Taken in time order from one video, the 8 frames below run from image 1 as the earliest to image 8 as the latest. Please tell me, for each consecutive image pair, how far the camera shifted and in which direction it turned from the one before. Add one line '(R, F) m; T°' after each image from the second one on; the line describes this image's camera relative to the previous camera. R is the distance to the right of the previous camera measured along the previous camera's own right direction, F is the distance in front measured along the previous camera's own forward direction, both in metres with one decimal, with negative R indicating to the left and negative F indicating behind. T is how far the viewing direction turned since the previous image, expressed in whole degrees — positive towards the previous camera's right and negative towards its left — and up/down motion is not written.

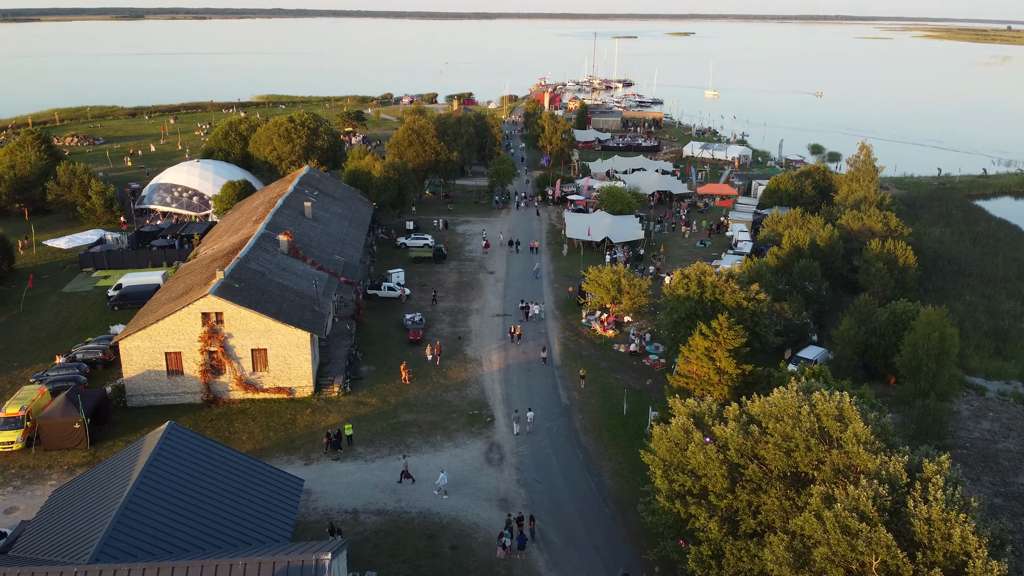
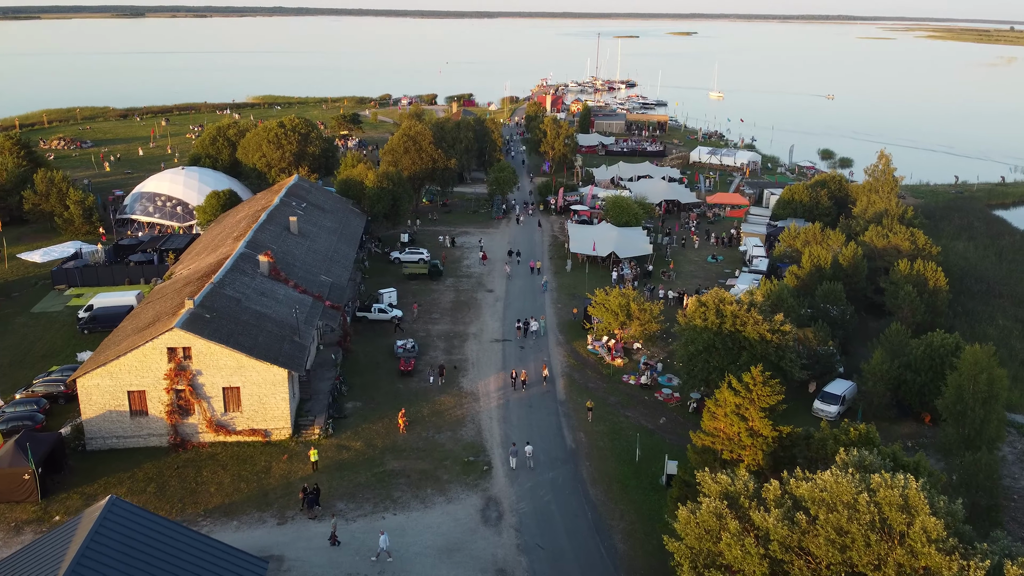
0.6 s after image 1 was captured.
(0.0, +3.2) m; 0°
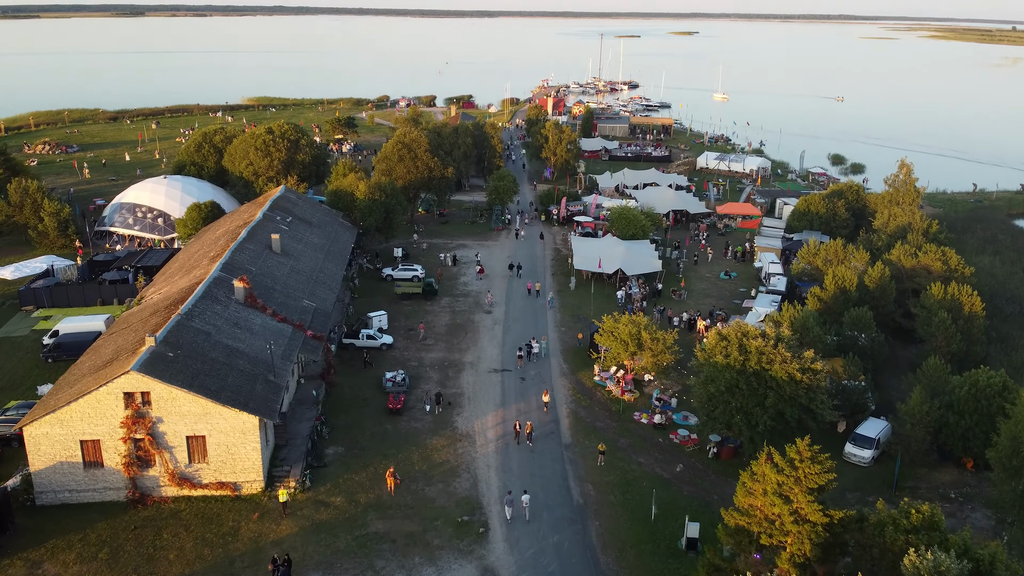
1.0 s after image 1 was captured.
(0.0, +3.3) m; 0°
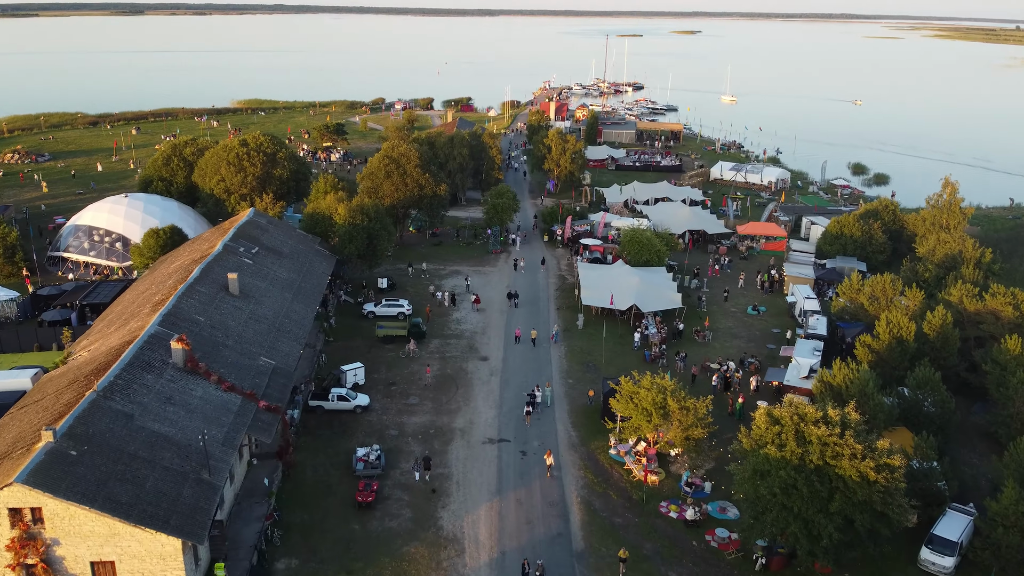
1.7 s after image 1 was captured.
(+0.1, +6.0) m; 0°
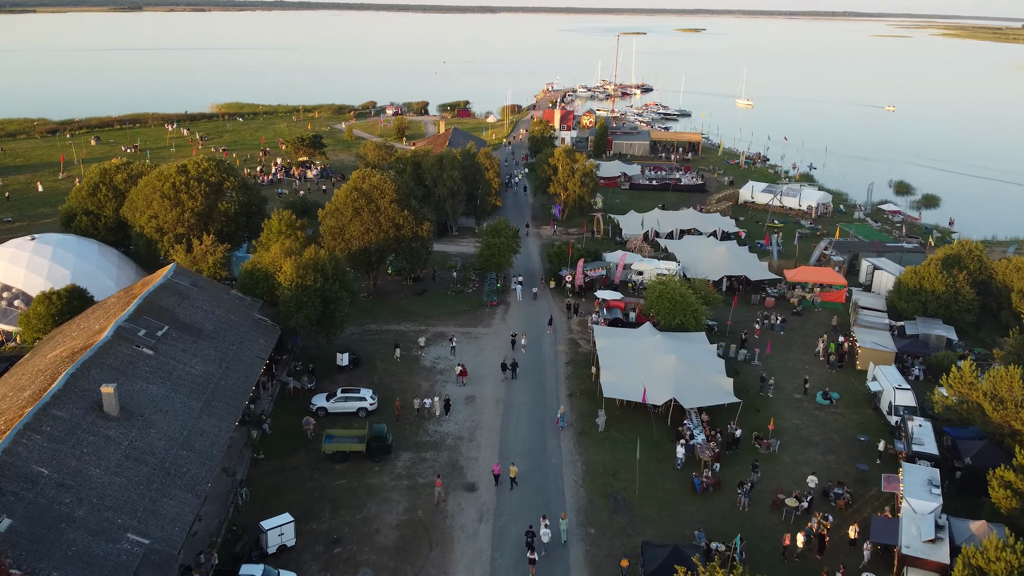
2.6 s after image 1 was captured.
(+0.1, +10.5) m; 0°
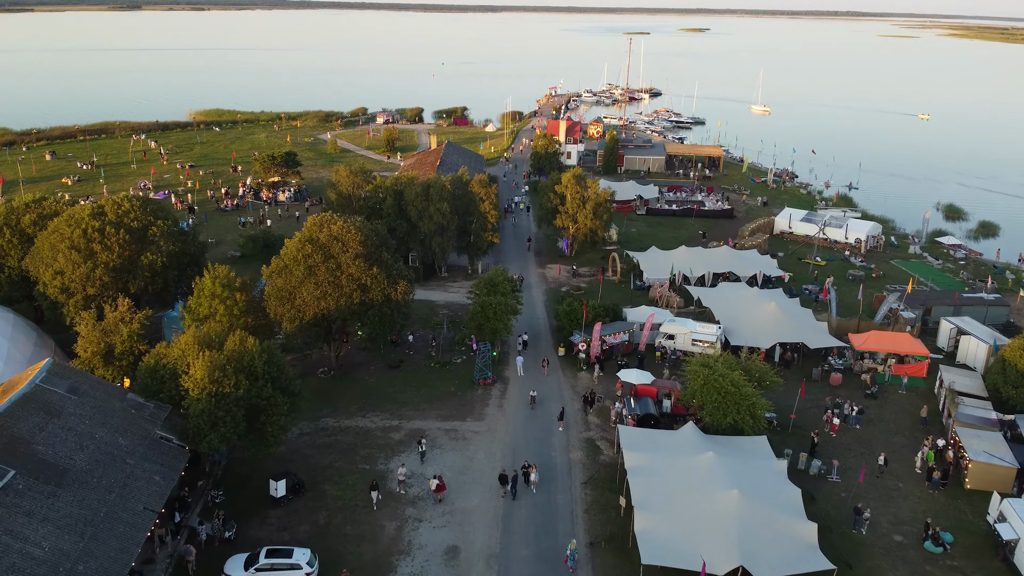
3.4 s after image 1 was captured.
(+0.1, +9.4) m; 0°
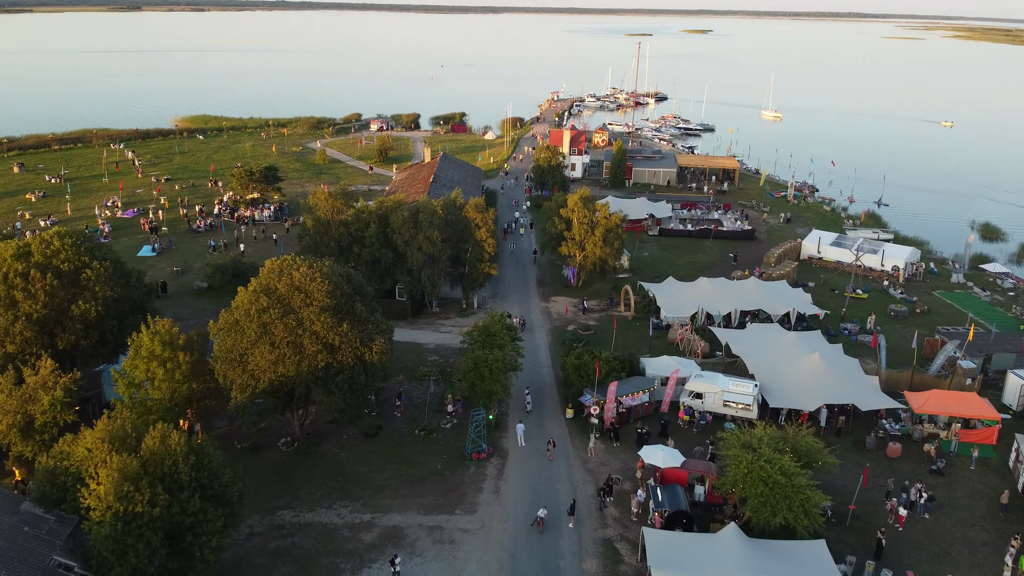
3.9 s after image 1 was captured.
(+0.1, +5.7) m; 0°
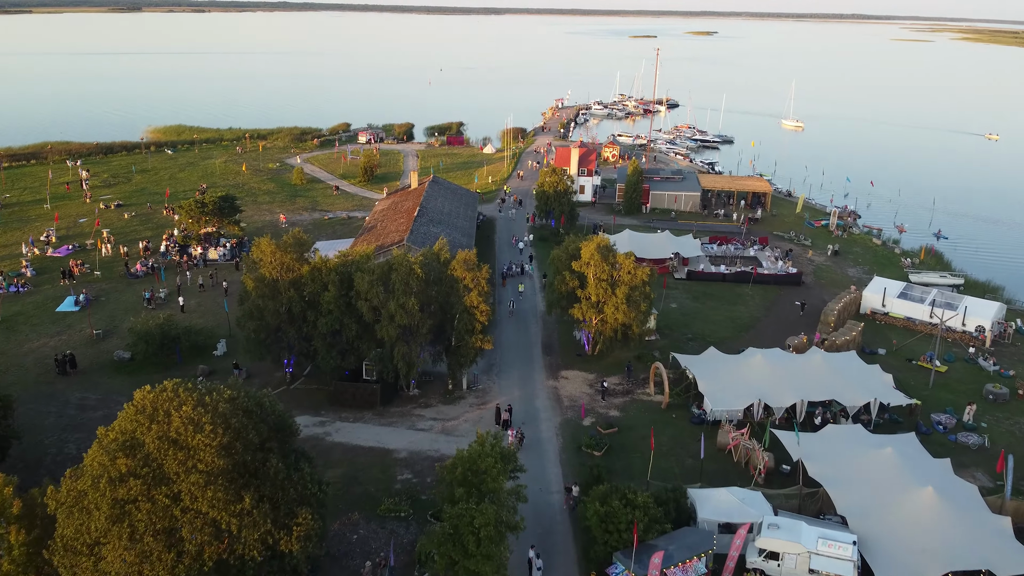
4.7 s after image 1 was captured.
(+0.1, +9.6) m; 0°
